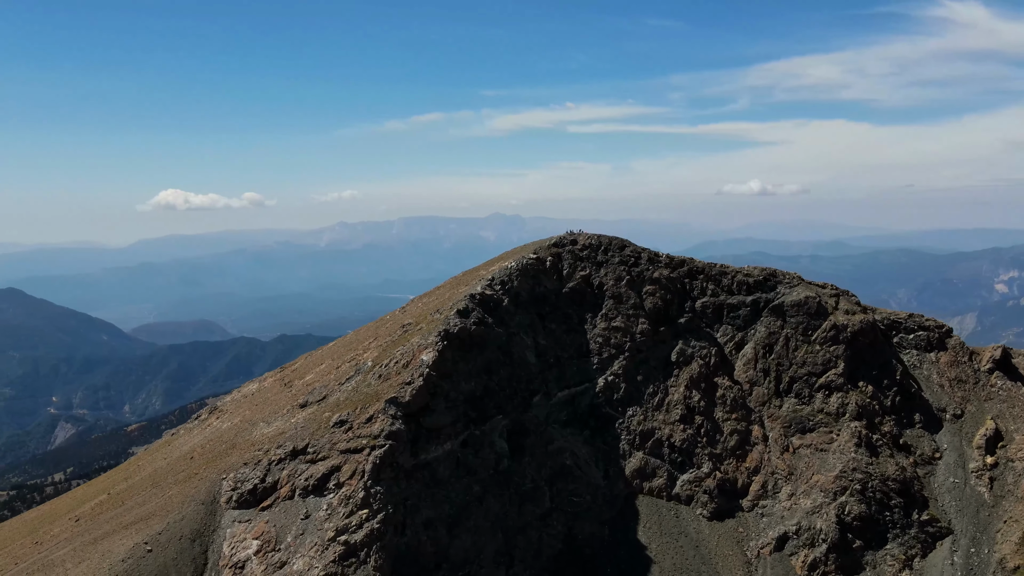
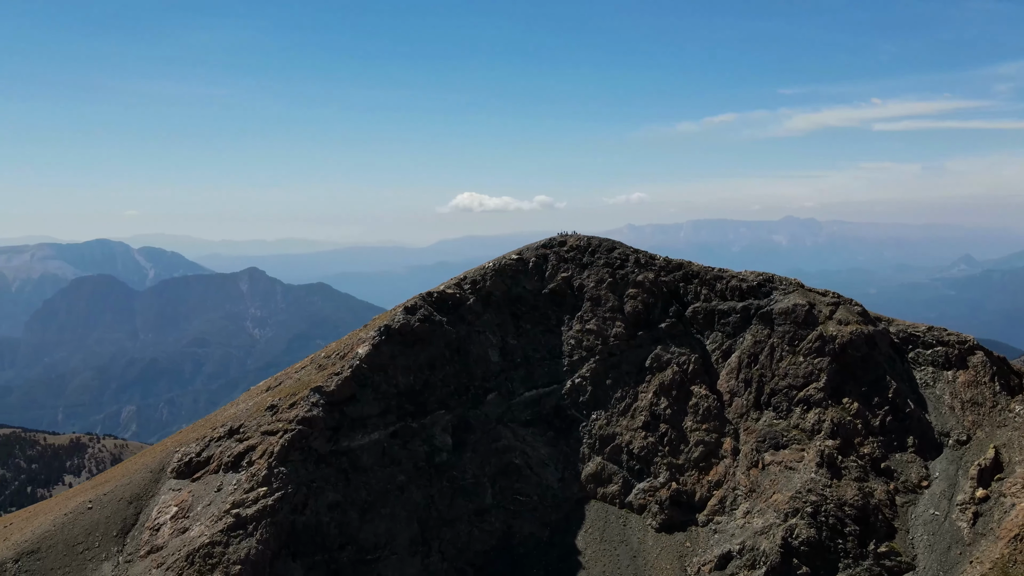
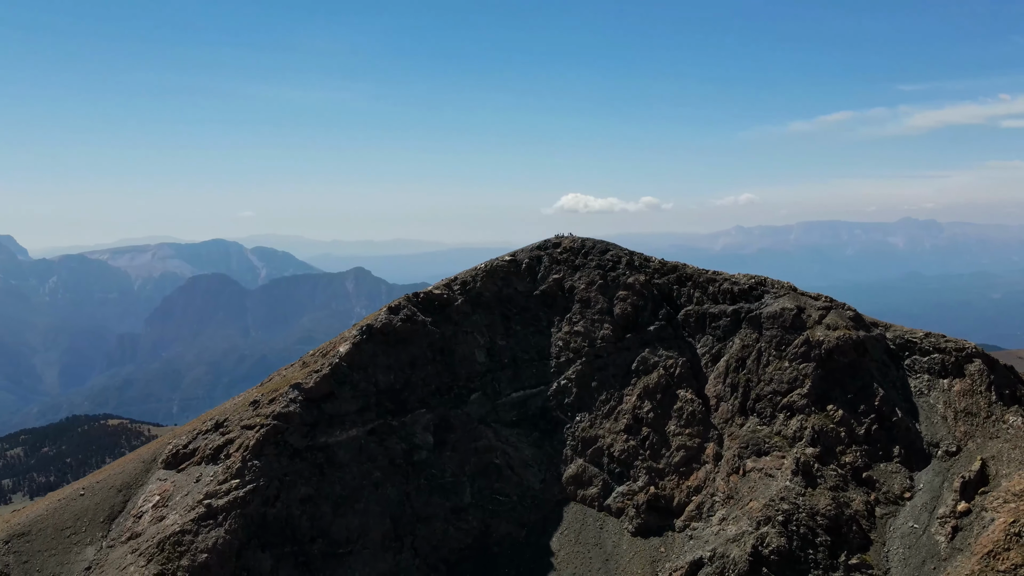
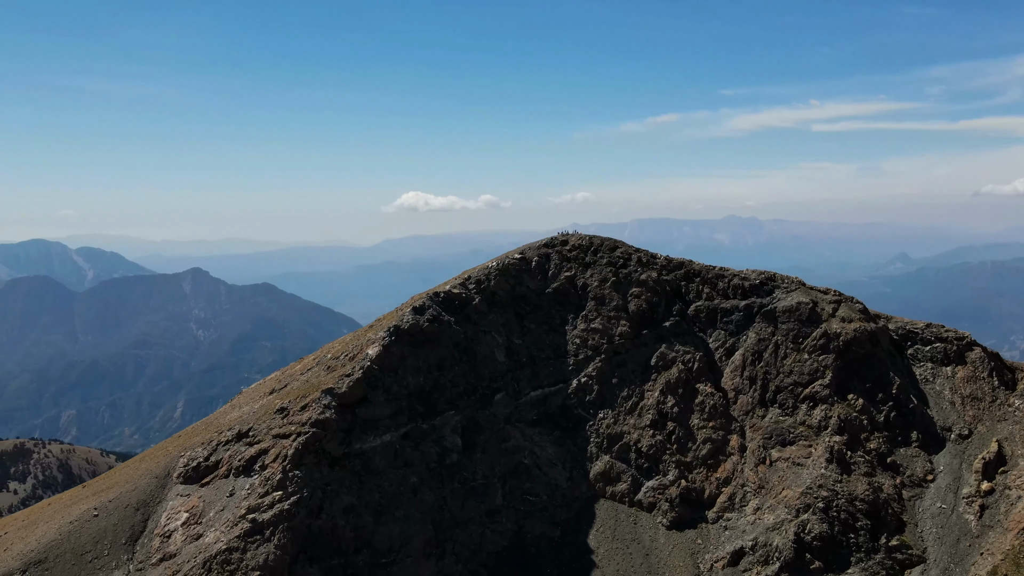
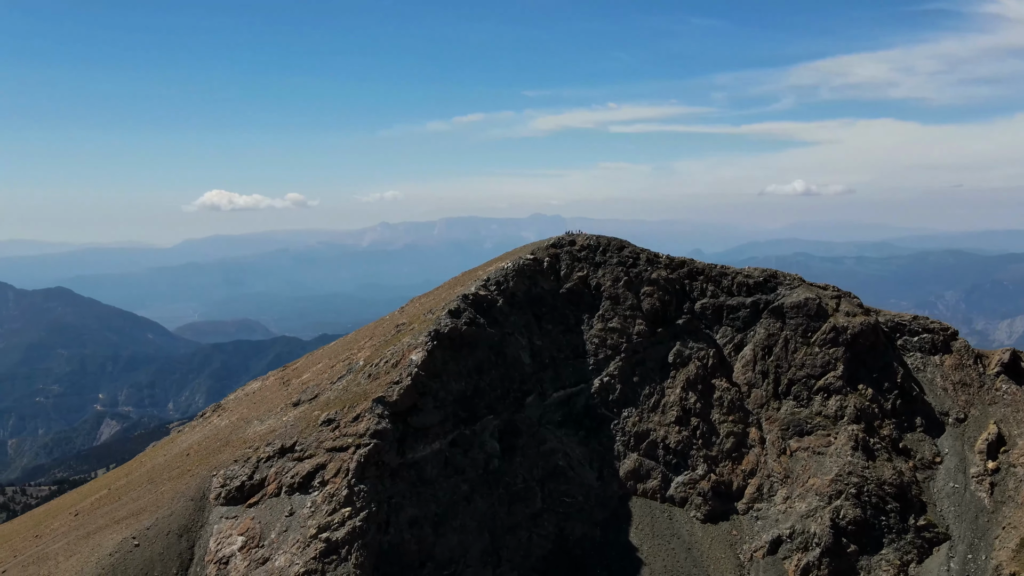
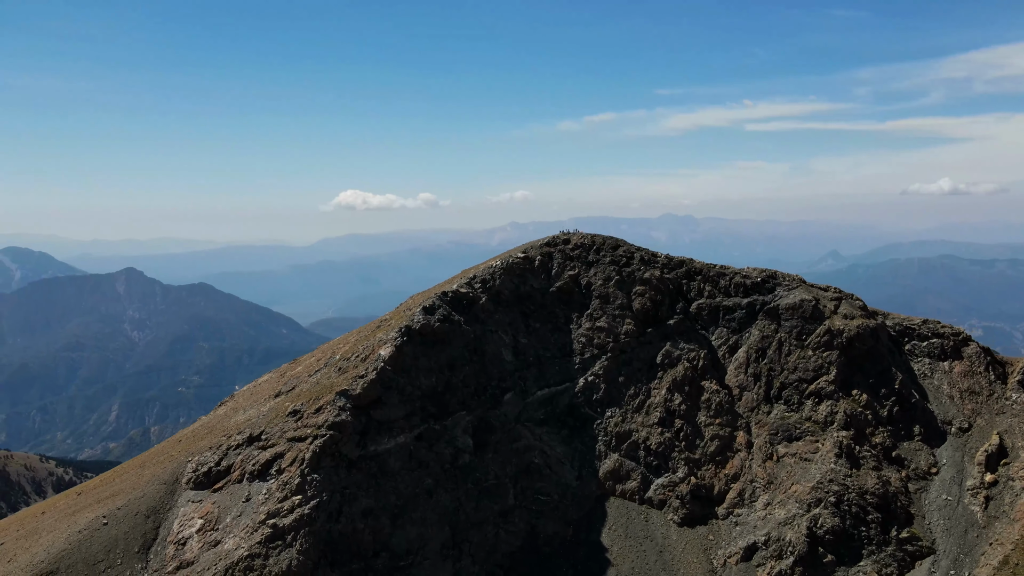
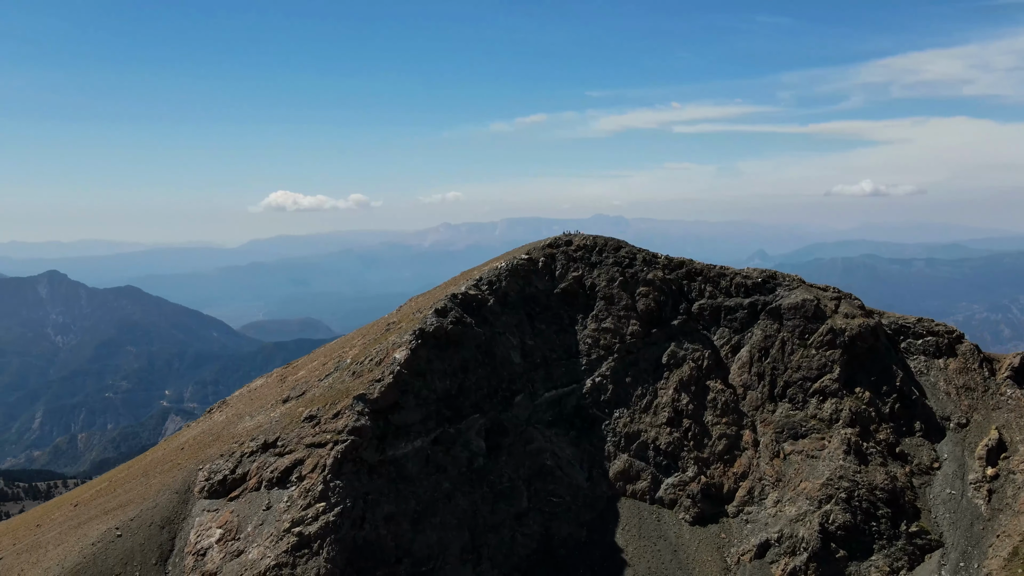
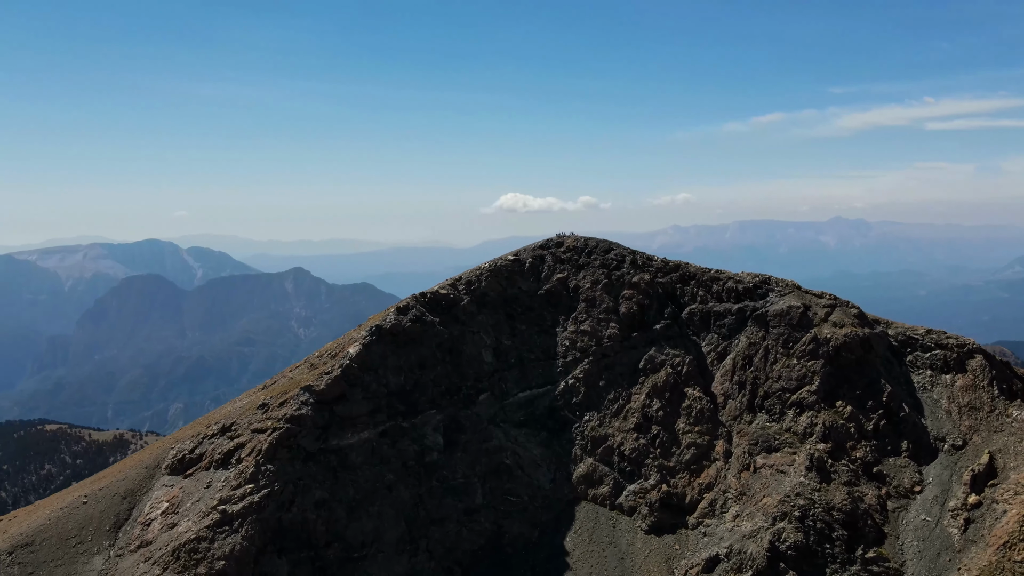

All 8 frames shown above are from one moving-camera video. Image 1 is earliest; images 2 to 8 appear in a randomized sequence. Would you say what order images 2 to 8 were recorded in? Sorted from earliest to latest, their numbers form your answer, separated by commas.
5, 7, 6, 4, 2, 8, 3
